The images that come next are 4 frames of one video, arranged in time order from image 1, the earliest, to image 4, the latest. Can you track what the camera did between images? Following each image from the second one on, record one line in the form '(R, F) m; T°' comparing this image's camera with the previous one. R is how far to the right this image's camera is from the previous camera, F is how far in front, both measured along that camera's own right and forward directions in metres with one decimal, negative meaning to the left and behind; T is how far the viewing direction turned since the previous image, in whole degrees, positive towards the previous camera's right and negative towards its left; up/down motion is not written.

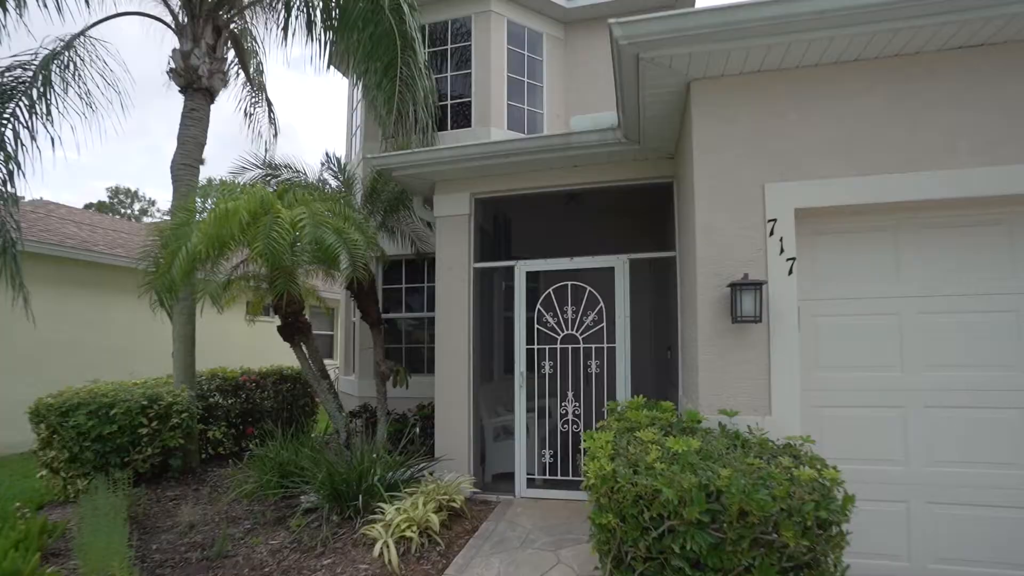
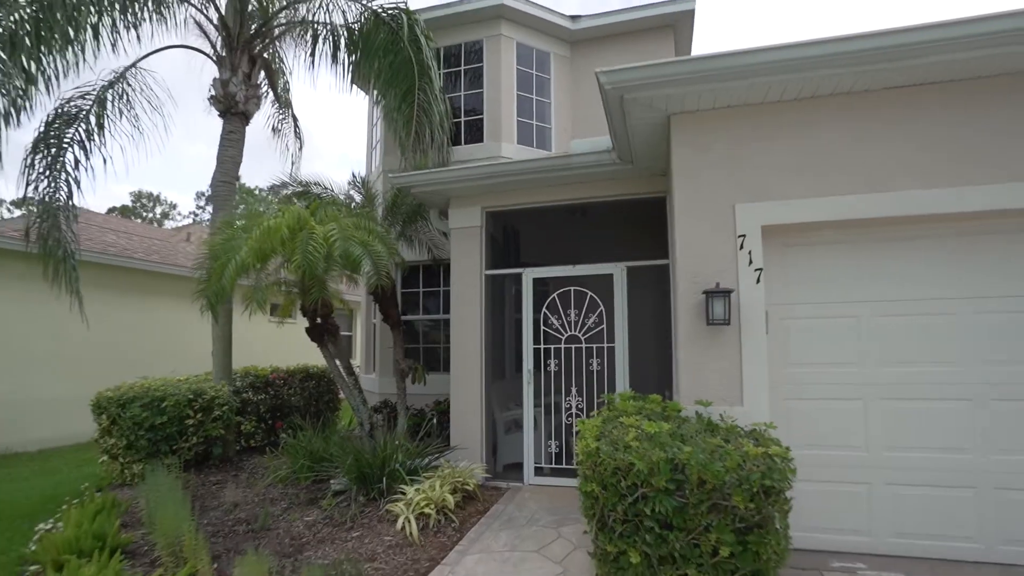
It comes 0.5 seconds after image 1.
(+0.1, -0.6) m; -2°
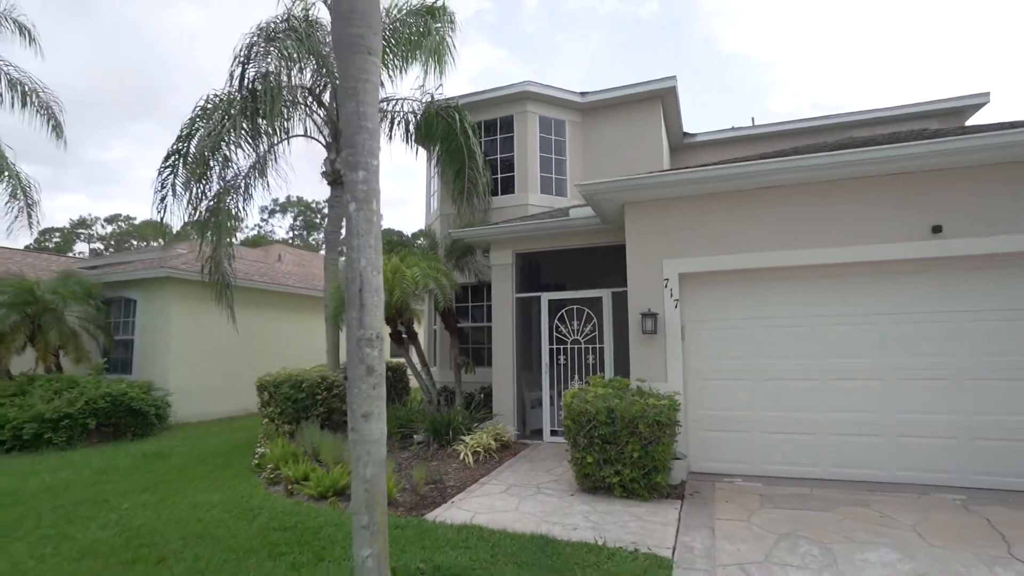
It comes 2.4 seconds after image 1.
(+0.4, -2.7) m; -5°
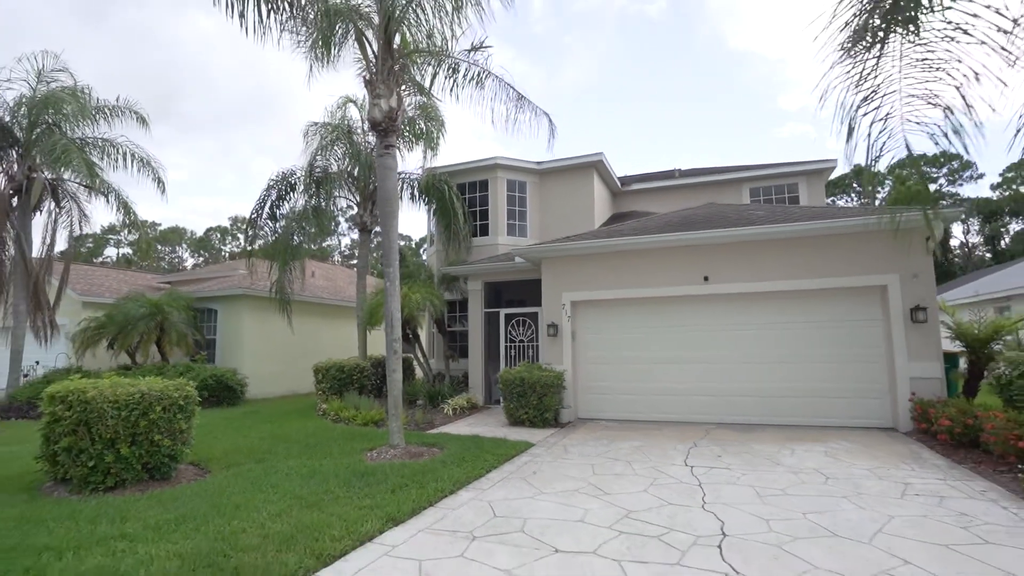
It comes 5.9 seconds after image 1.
(+1.0, -4.5) m; -1°
